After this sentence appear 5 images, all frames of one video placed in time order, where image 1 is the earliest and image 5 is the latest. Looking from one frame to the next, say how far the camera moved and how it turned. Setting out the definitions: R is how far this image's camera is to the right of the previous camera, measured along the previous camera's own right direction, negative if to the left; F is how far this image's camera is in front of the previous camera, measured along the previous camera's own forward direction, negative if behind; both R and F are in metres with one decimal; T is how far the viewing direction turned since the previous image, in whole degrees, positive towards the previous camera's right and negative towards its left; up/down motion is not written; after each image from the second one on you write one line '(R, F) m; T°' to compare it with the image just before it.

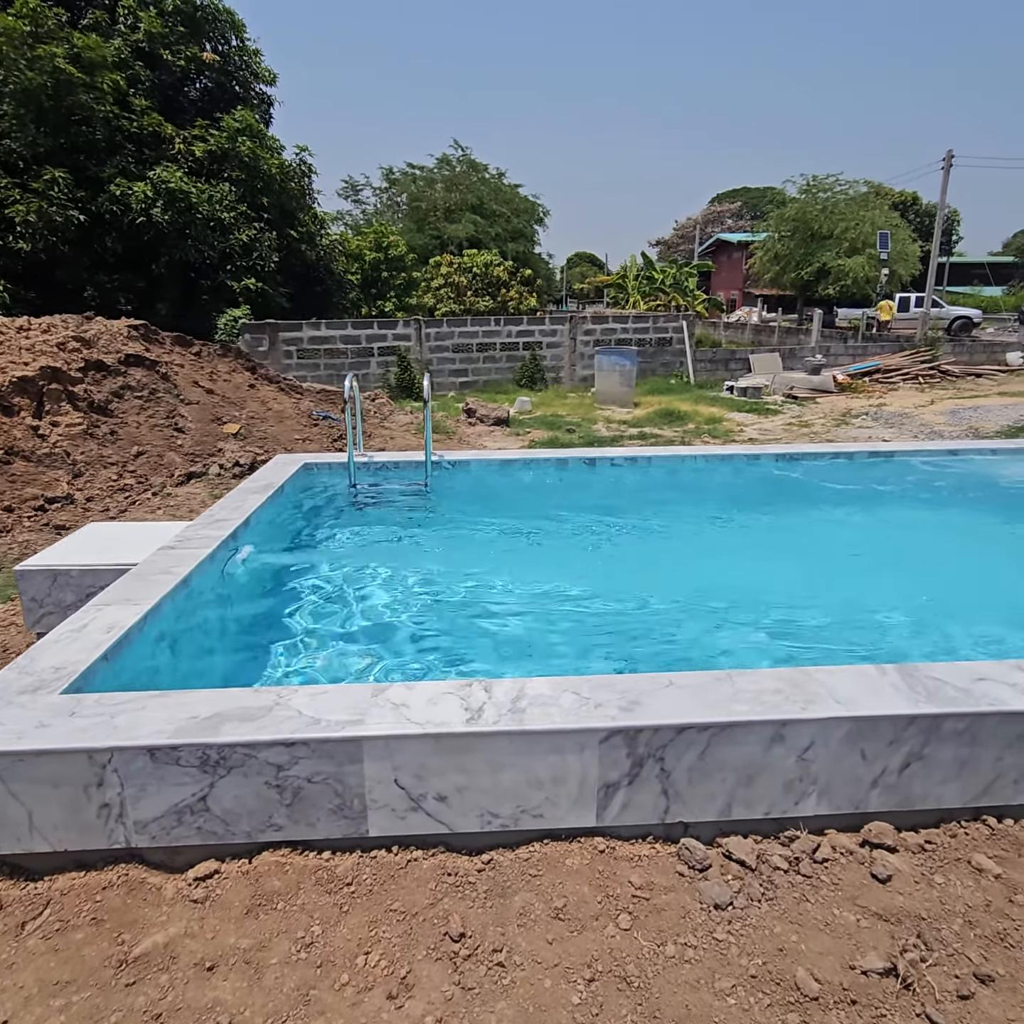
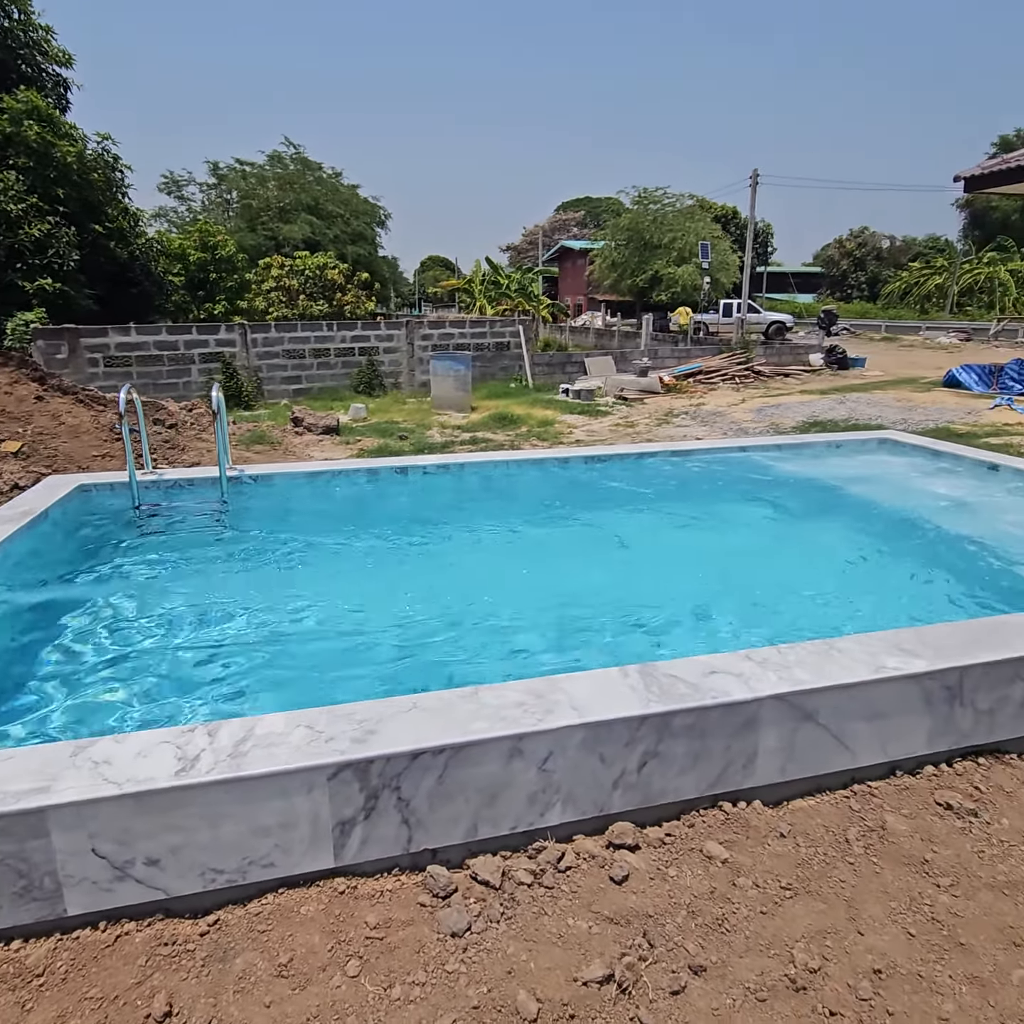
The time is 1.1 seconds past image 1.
(+0.5, +0.1) m; +11°
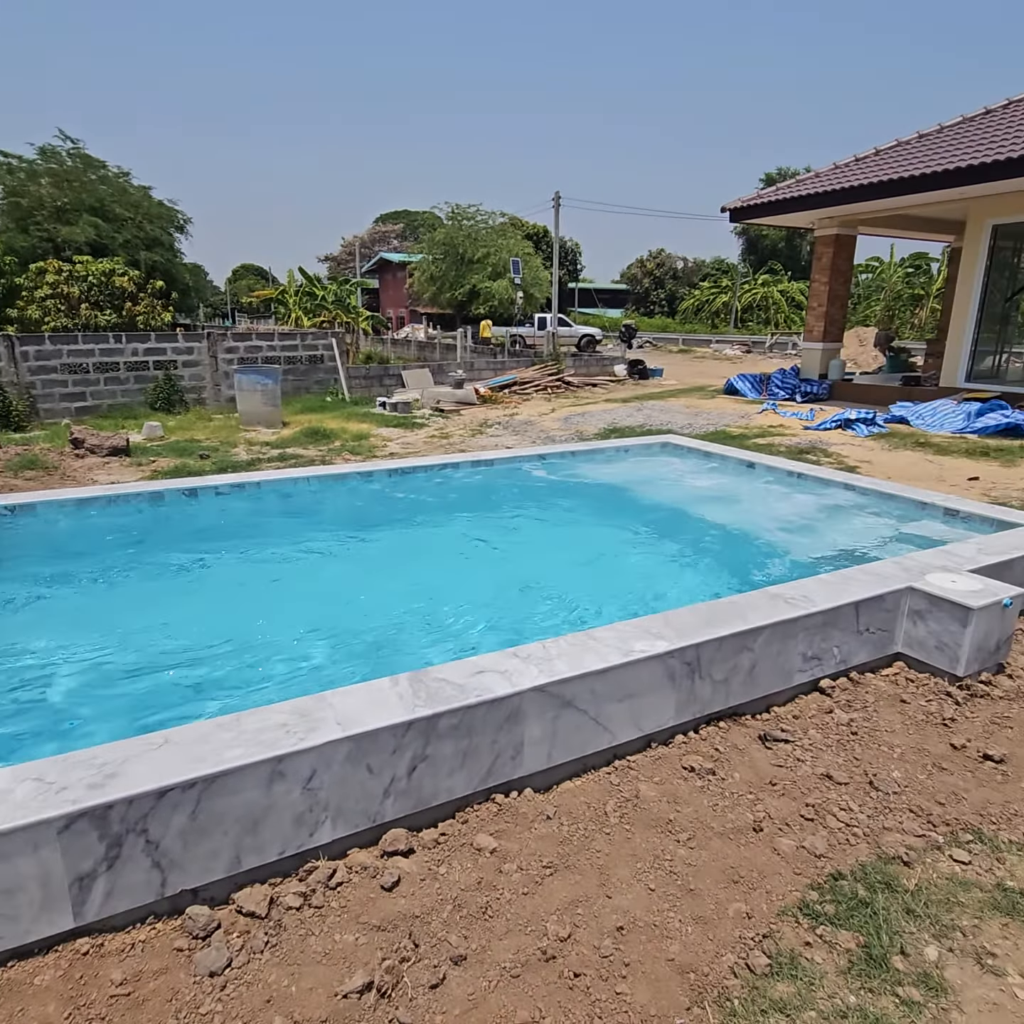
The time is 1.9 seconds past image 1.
(+0.3, -0.1) m; +13°
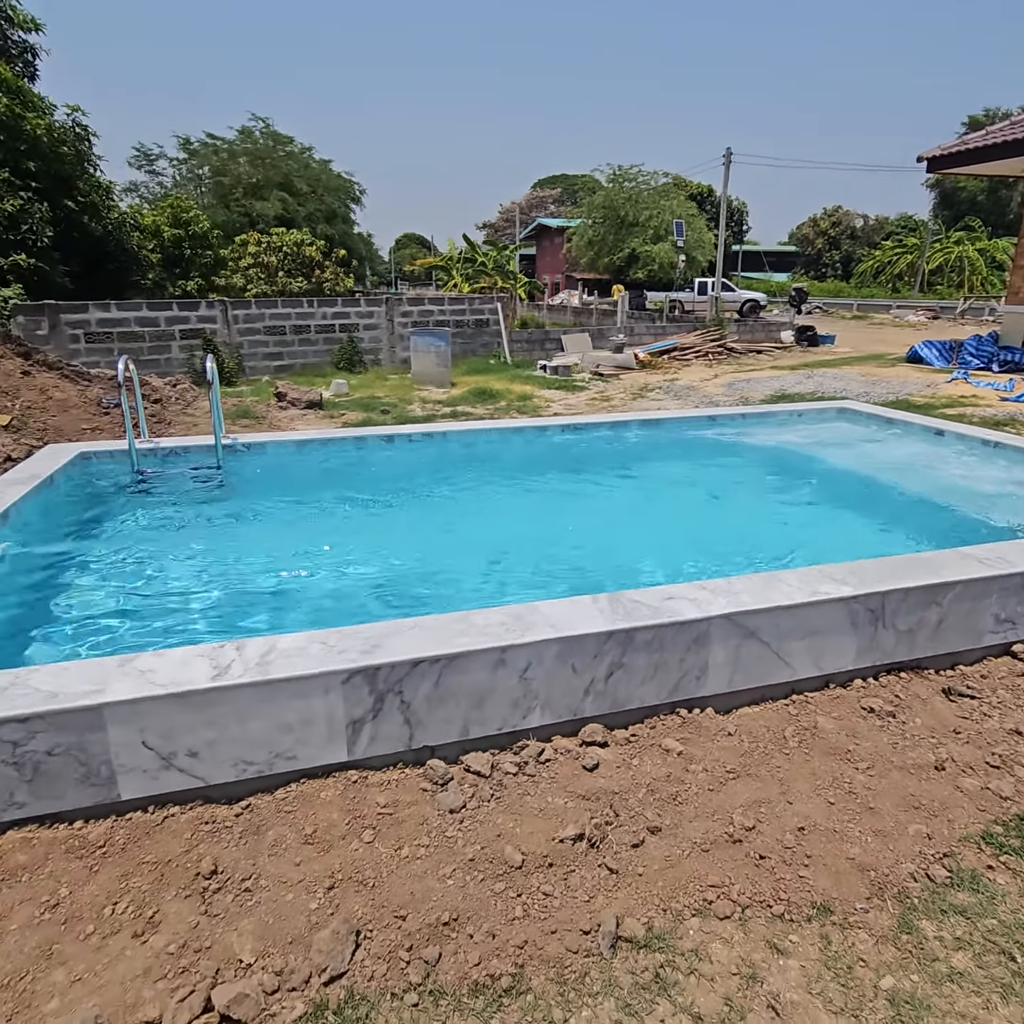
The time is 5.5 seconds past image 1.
(-0.2, -0.3) m; -11°
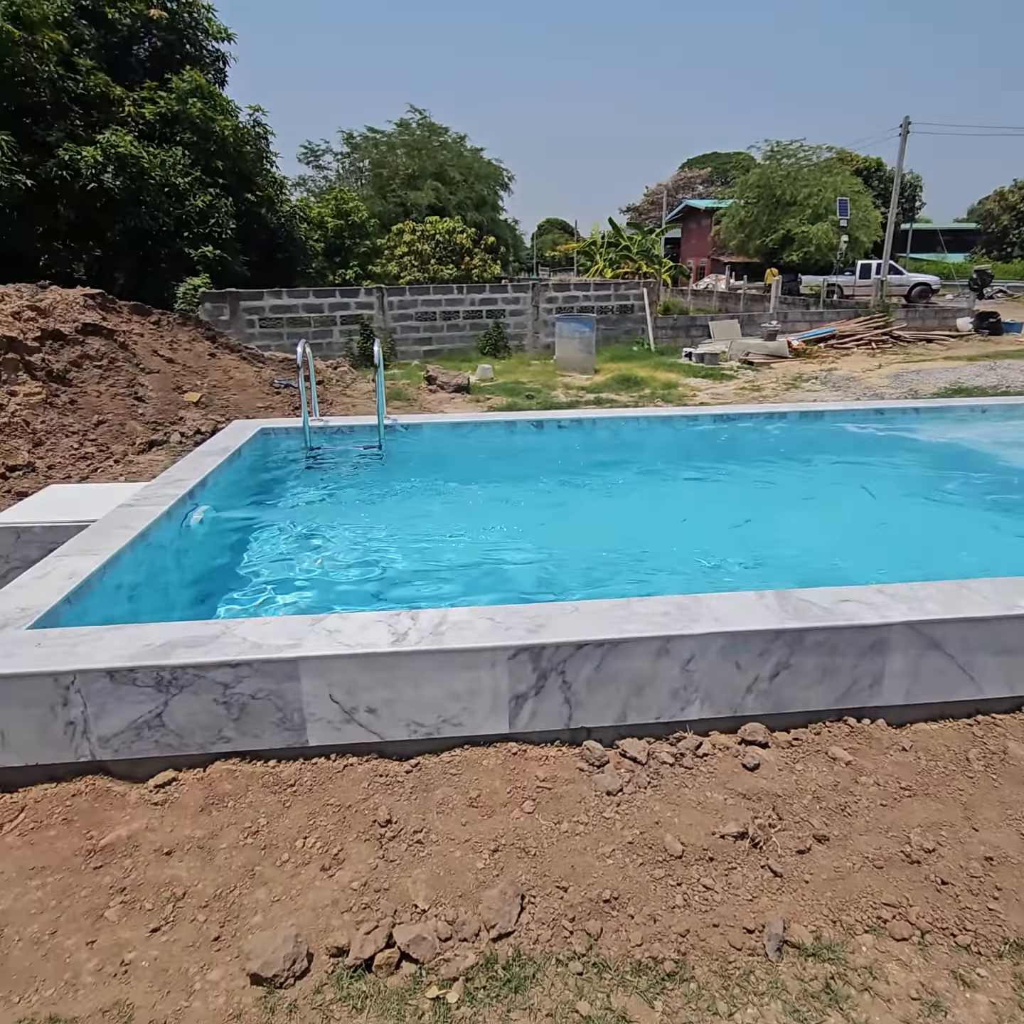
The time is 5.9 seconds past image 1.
(-0.2, 0.0) m; -10°
